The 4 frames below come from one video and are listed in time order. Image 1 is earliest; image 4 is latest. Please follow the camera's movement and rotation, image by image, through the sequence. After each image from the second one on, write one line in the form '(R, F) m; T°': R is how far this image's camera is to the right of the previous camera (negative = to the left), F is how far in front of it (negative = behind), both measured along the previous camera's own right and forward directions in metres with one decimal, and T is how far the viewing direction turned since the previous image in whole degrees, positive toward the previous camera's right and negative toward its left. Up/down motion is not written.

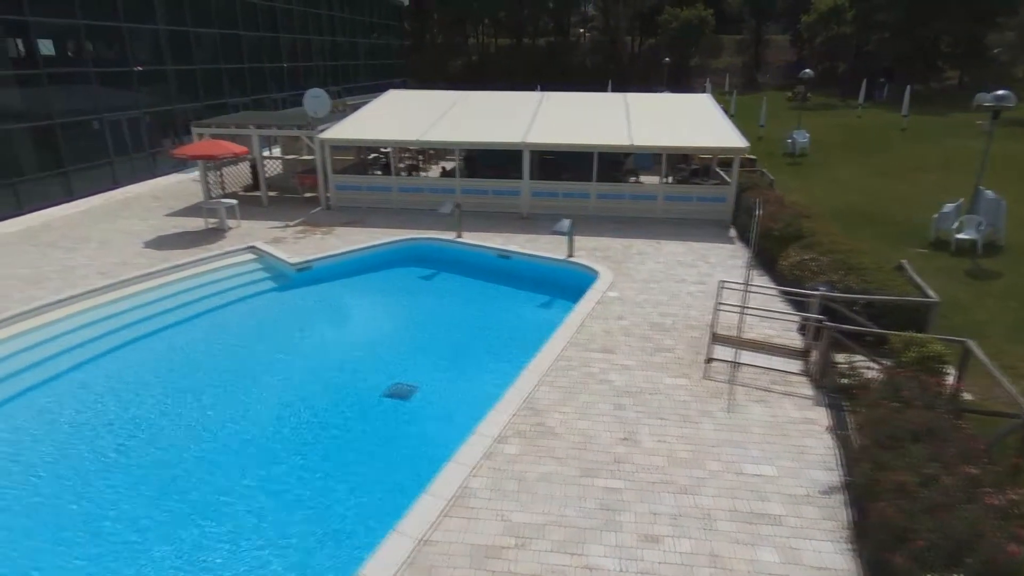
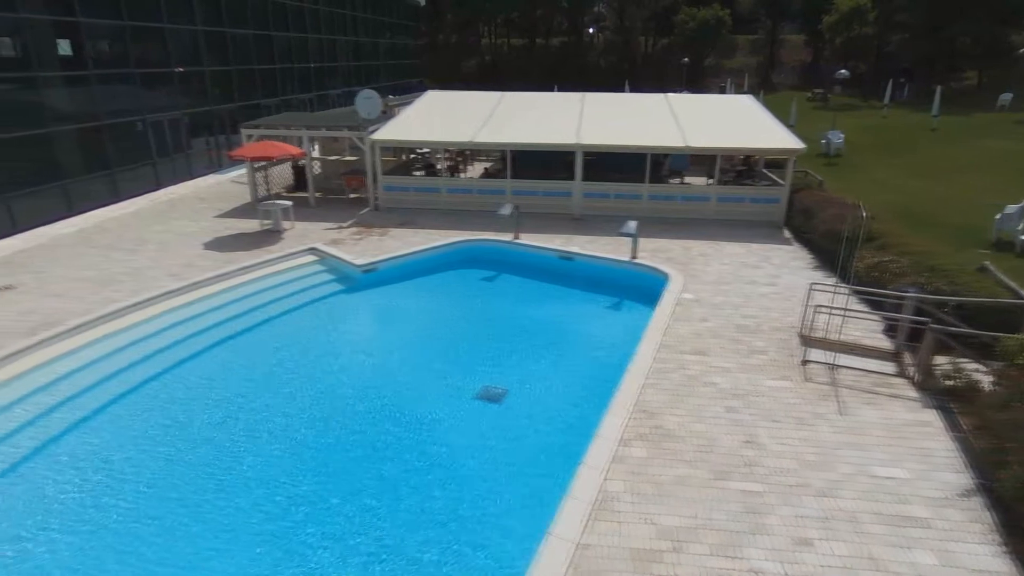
(-1.5, 0.0) m; 0°
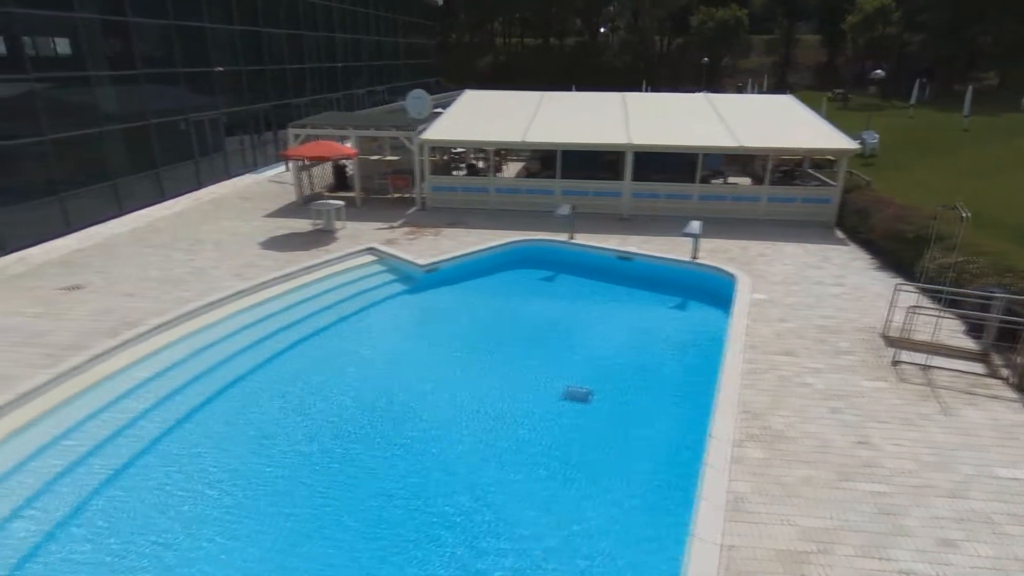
(-1.4, 0.0) m; 0°
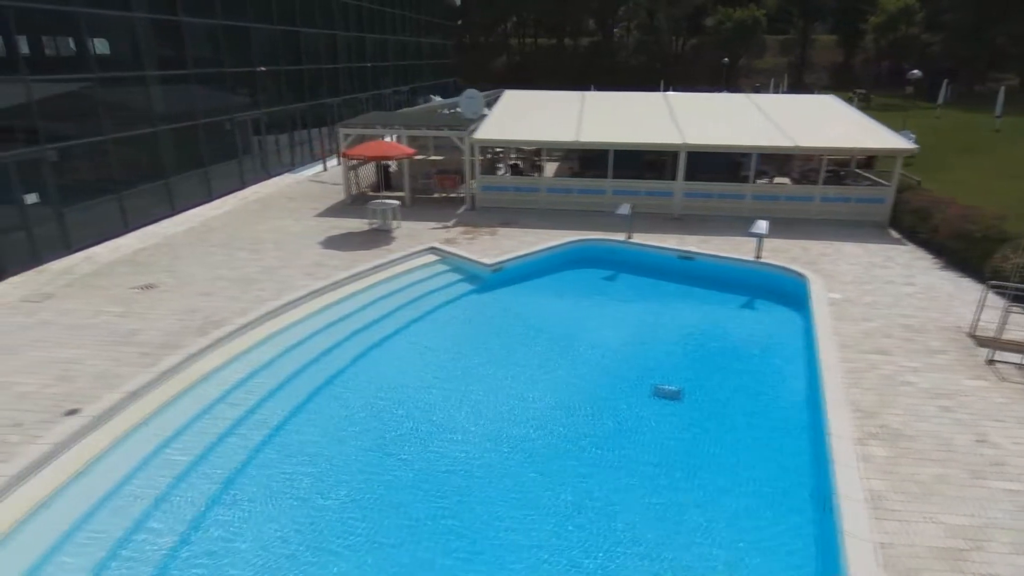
(-1.5, 0.0) m; 0°
